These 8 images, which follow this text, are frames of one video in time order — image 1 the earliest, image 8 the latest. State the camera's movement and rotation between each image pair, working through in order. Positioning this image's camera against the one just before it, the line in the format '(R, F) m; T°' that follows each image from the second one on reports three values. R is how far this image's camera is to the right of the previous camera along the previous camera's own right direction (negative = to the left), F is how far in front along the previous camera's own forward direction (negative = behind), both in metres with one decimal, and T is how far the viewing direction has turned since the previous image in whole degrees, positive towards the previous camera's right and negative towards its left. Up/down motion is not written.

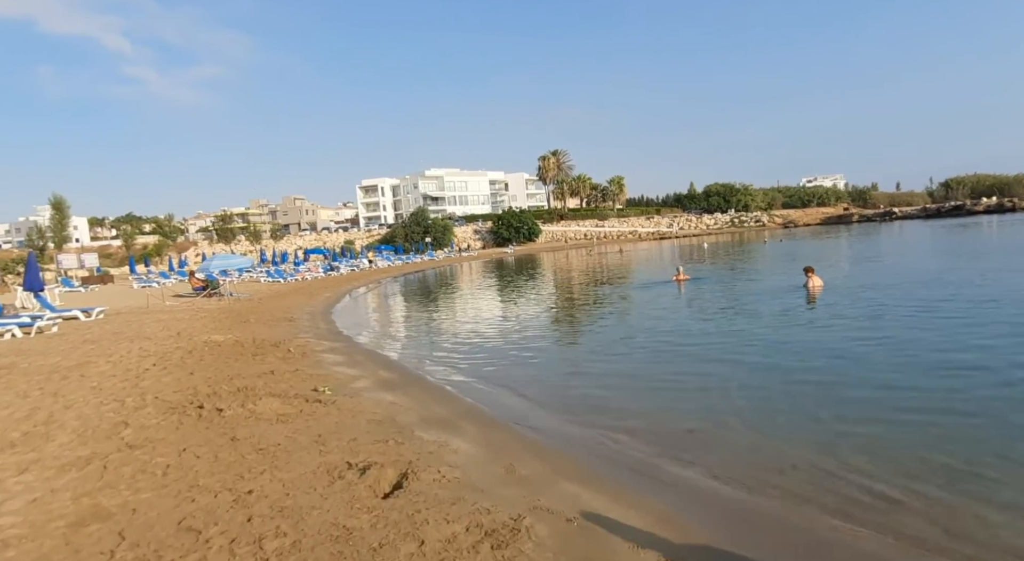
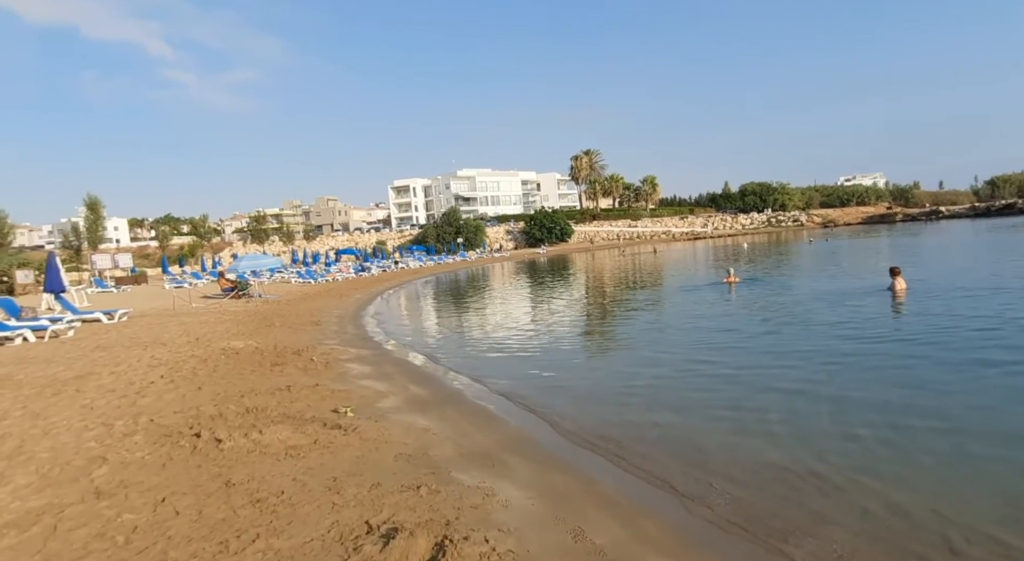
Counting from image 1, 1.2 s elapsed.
(-0.3, +1.6) m; -3°
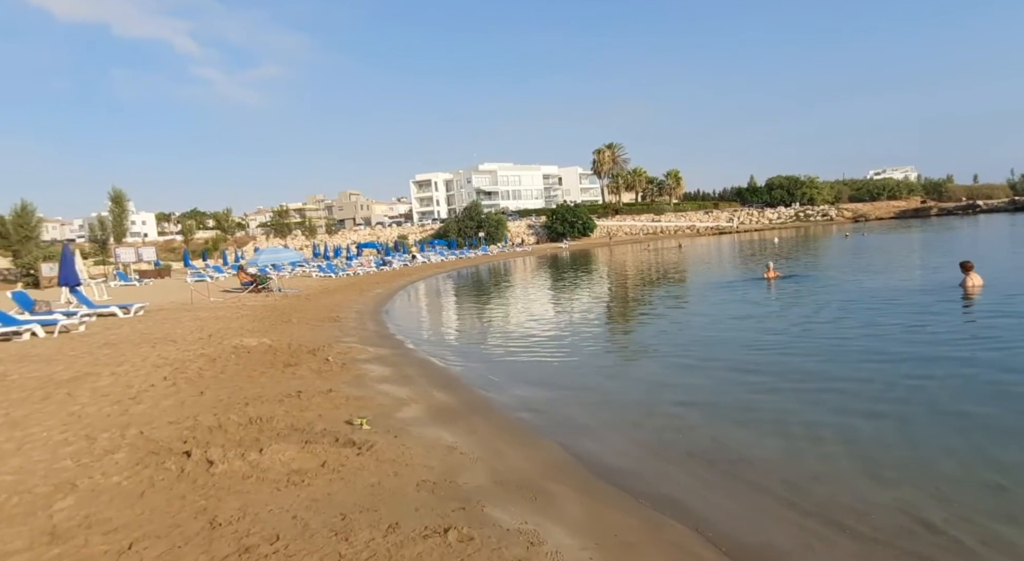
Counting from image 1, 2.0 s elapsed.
(-0.2, +1.2) m; -2°
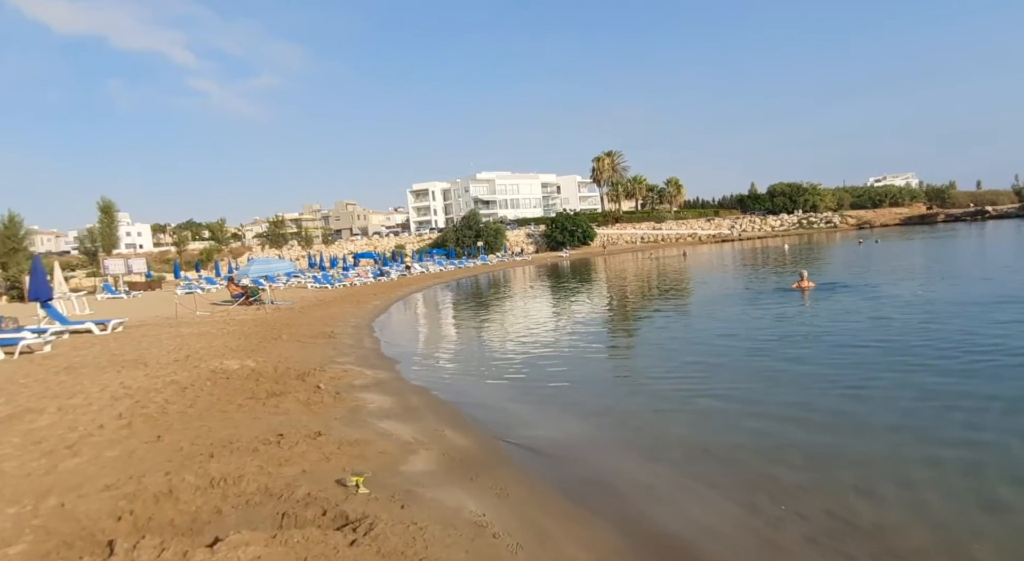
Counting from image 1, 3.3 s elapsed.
(-0.4, +1.8) m; 0°
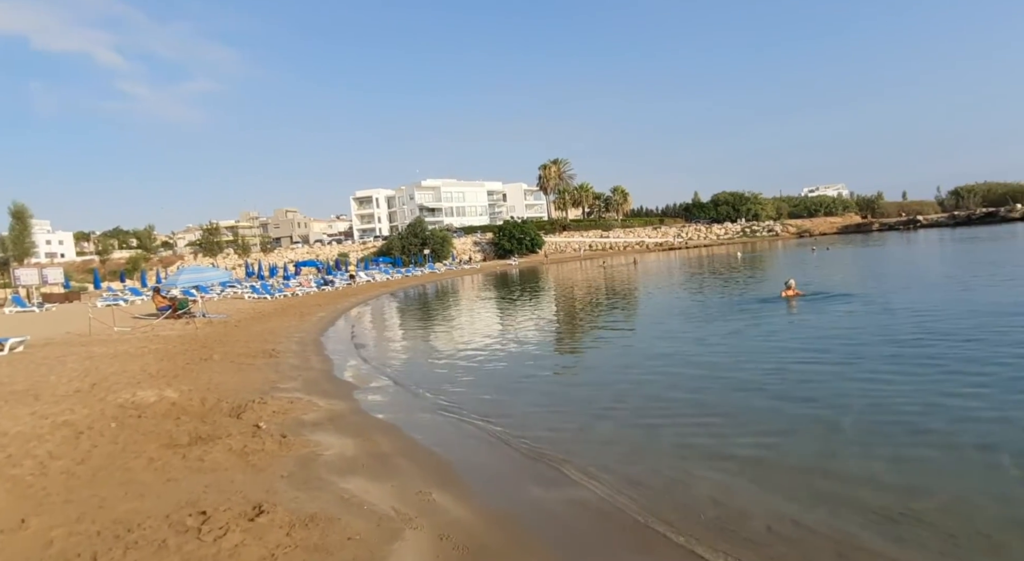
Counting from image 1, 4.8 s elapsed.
(-0.7, +2.0) m; +5°
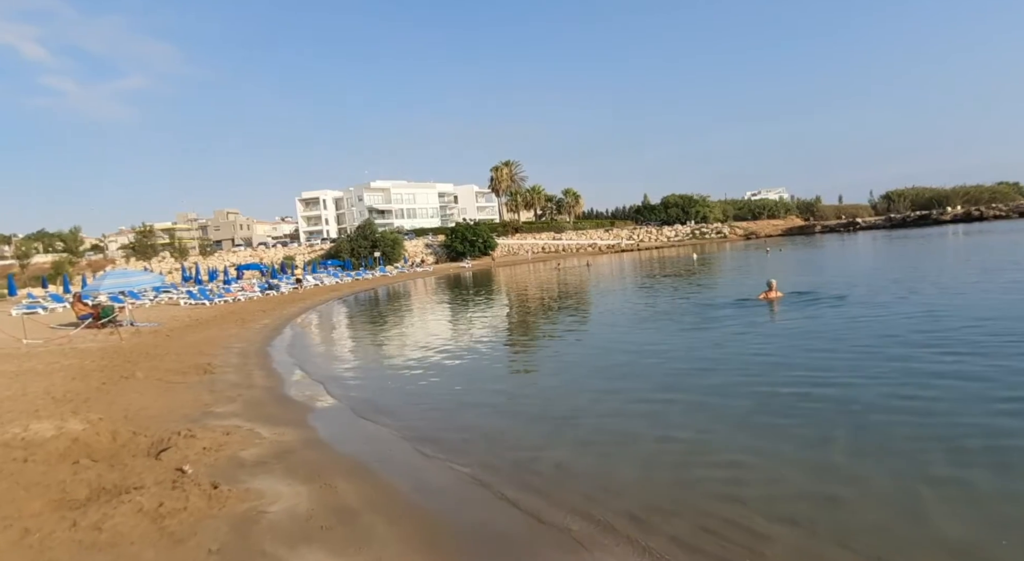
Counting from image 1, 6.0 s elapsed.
(-0.5, +1.6) m; +5°
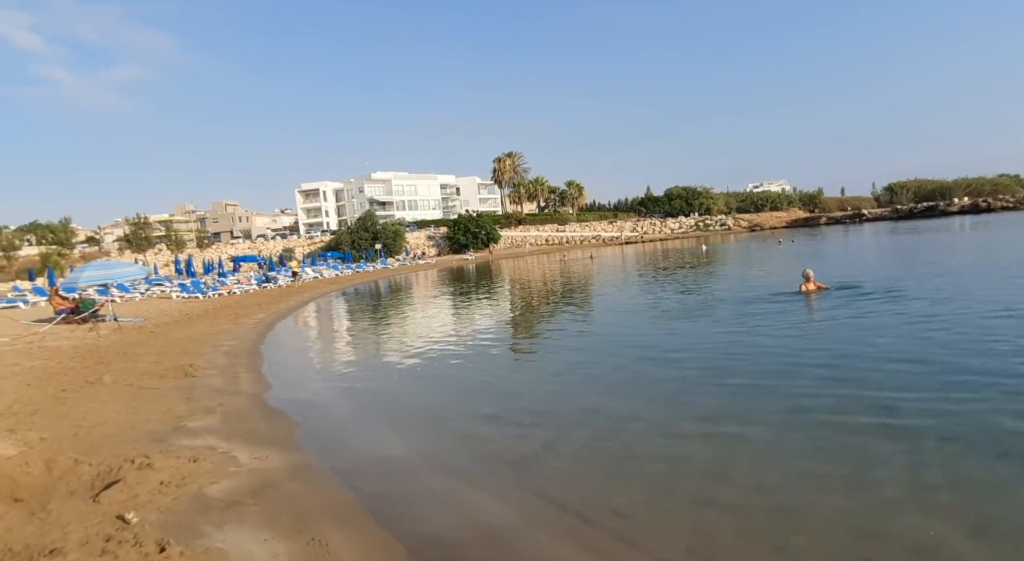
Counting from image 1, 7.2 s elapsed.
(-0.4, +1.8) m; 0°
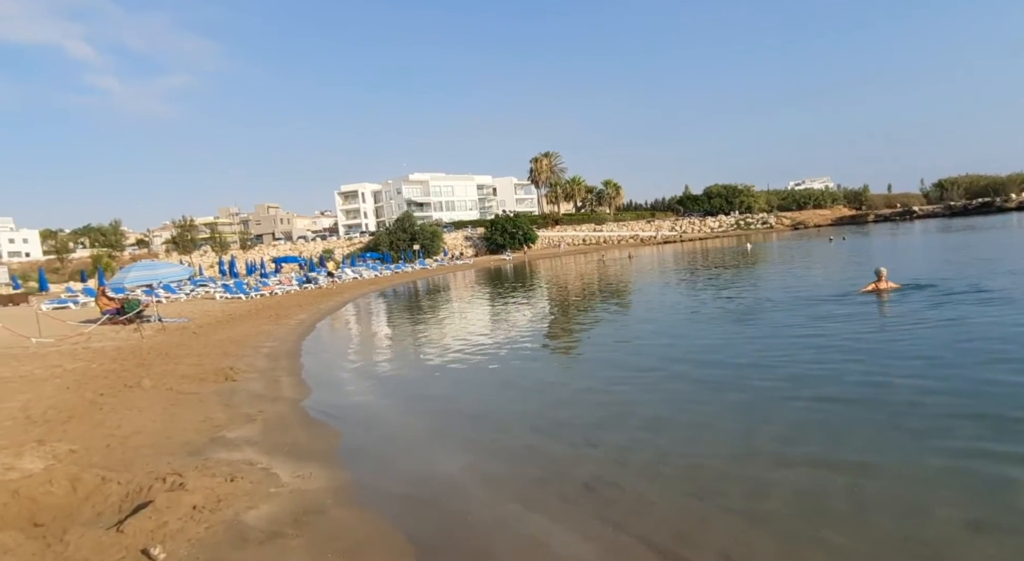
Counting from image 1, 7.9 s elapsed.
(-0.4, +0.9) m; -3°
